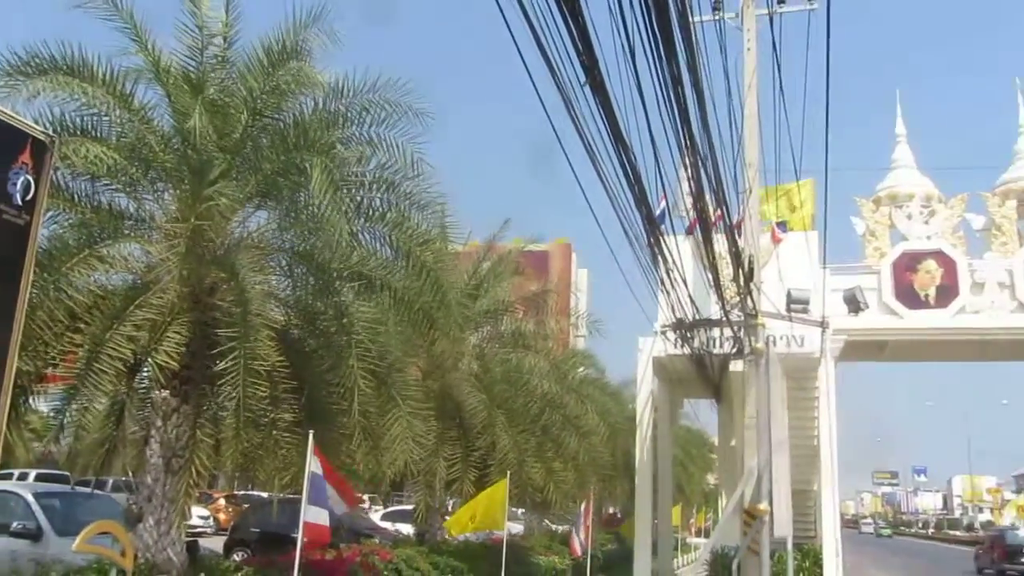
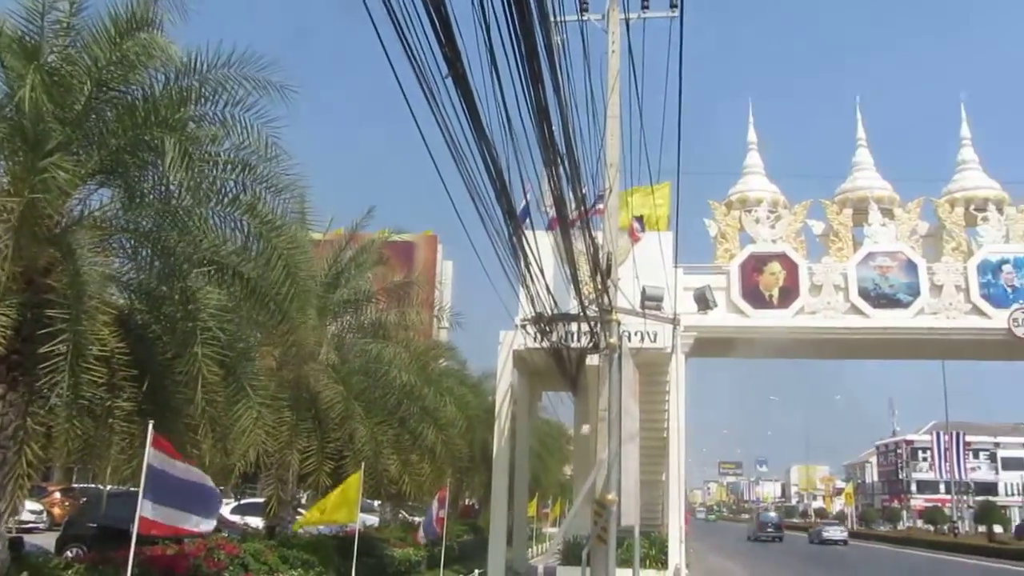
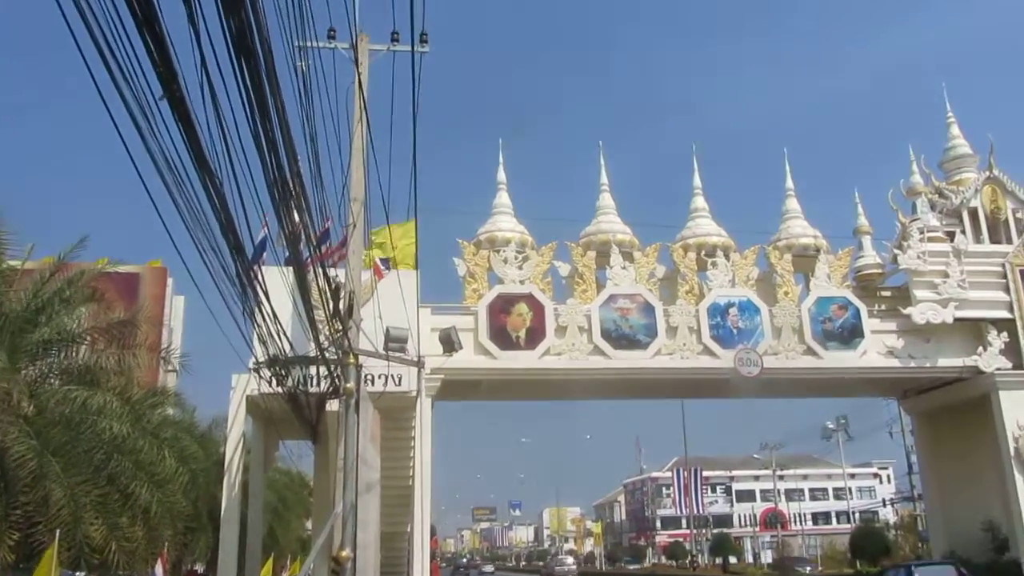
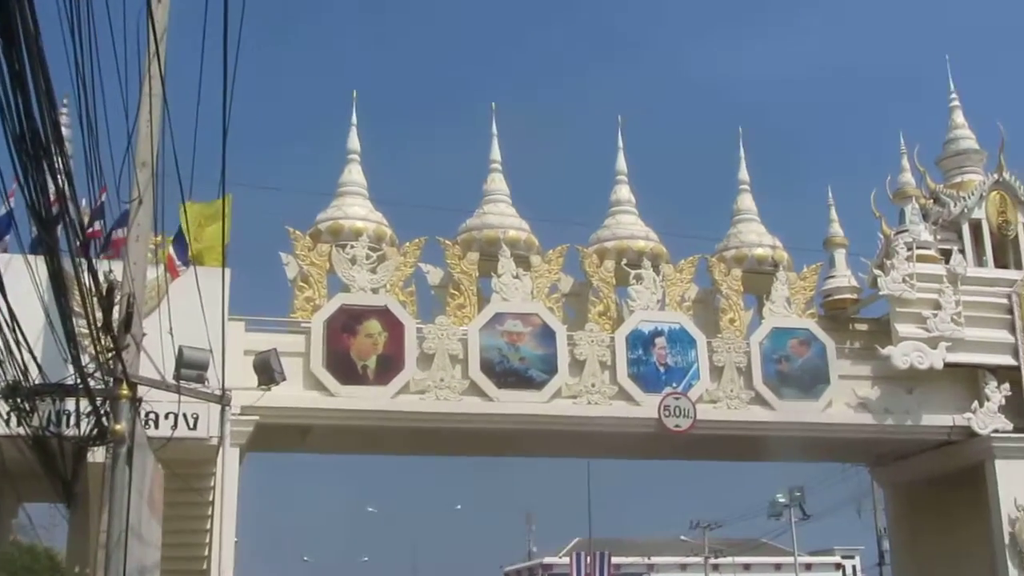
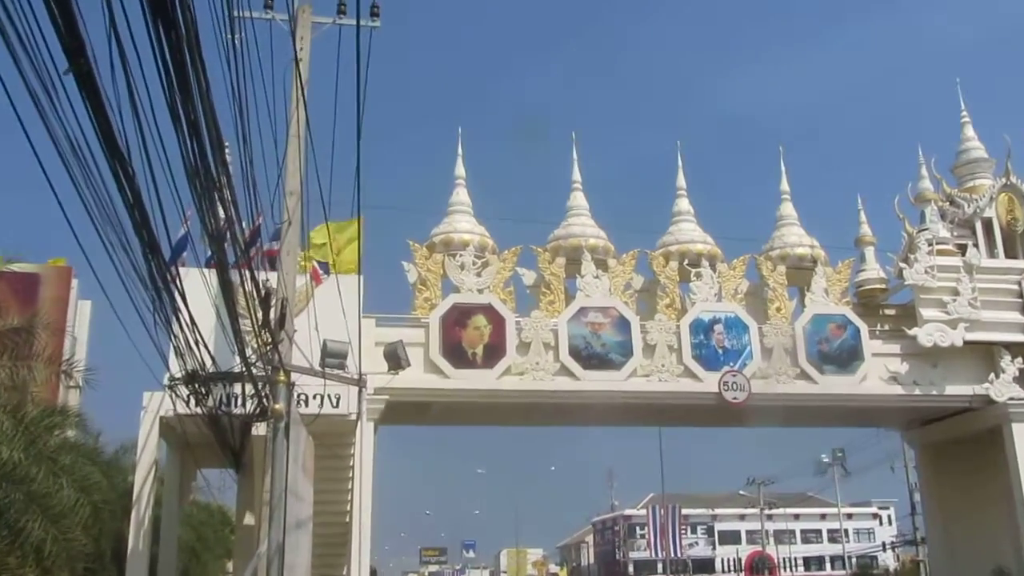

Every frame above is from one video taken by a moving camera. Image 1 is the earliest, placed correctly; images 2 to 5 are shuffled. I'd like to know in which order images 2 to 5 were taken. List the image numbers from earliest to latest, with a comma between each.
2, 3, 5, 4
